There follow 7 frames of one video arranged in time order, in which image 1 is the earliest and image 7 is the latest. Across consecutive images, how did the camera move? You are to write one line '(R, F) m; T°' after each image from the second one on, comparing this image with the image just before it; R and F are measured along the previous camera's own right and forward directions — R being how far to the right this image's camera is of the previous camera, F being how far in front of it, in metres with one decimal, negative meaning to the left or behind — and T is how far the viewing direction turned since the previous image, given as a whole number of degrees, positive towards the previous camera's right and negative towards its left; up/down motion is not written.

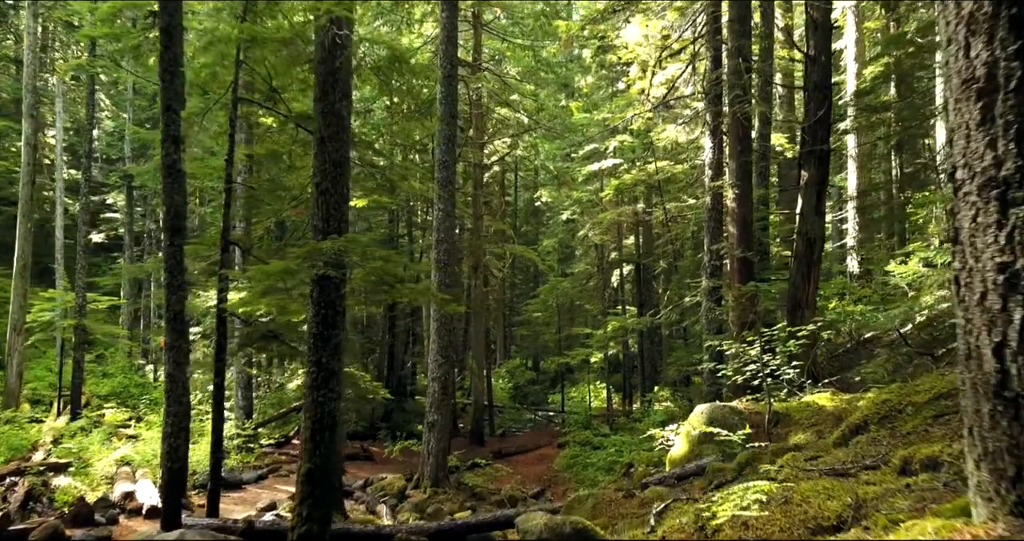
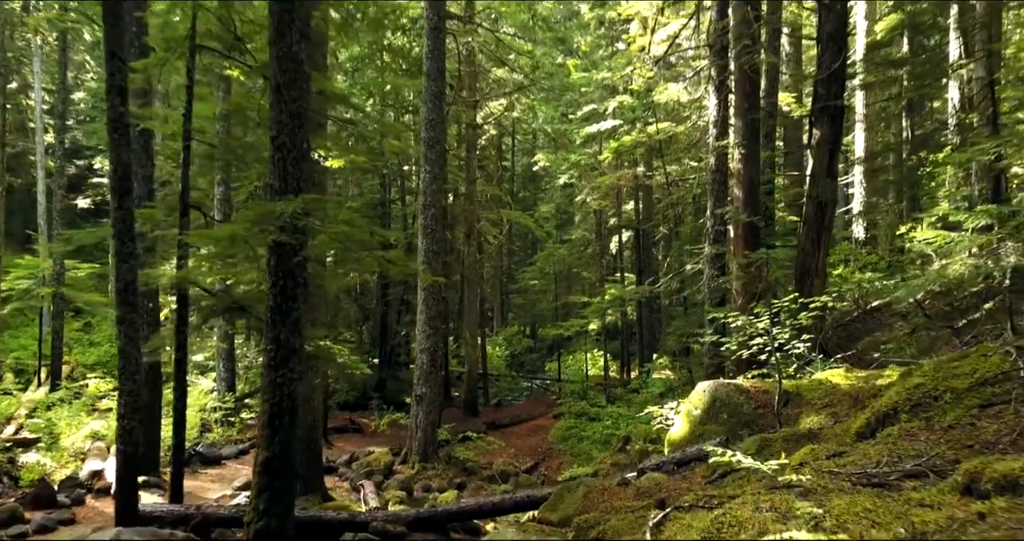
(+0.1, +0.7) m; 0°
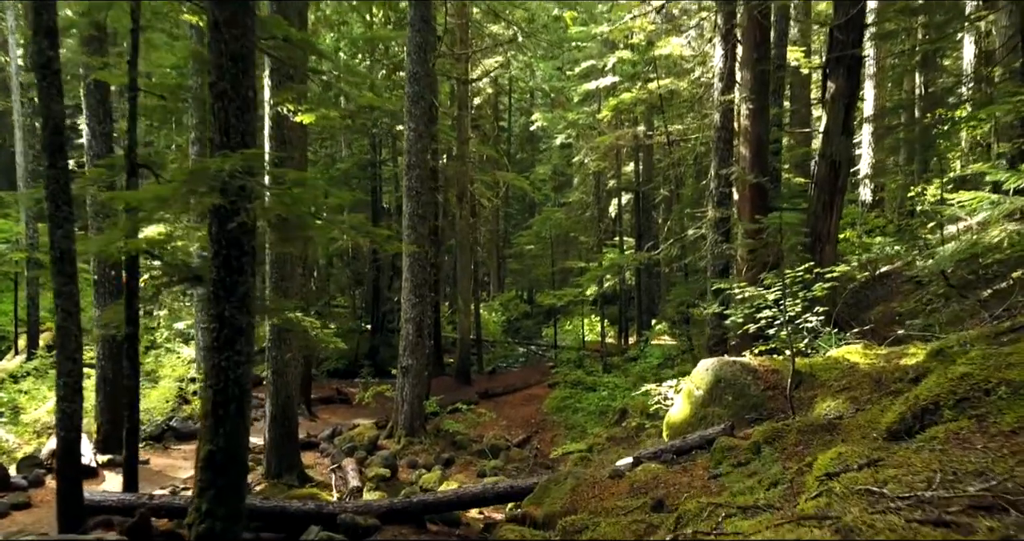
(+0.2, +0.7) m; 0°
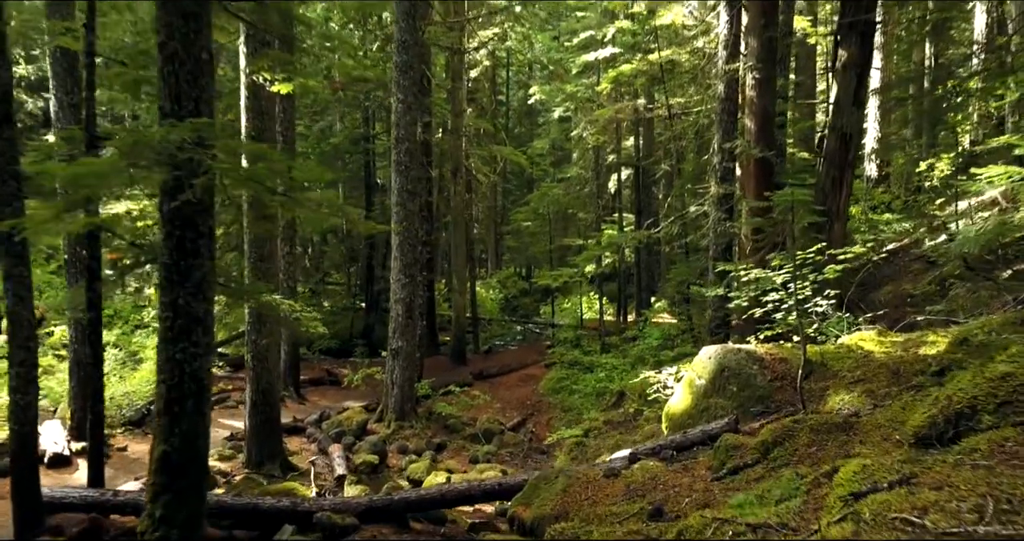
(+0.1, +0.5) m; 0°
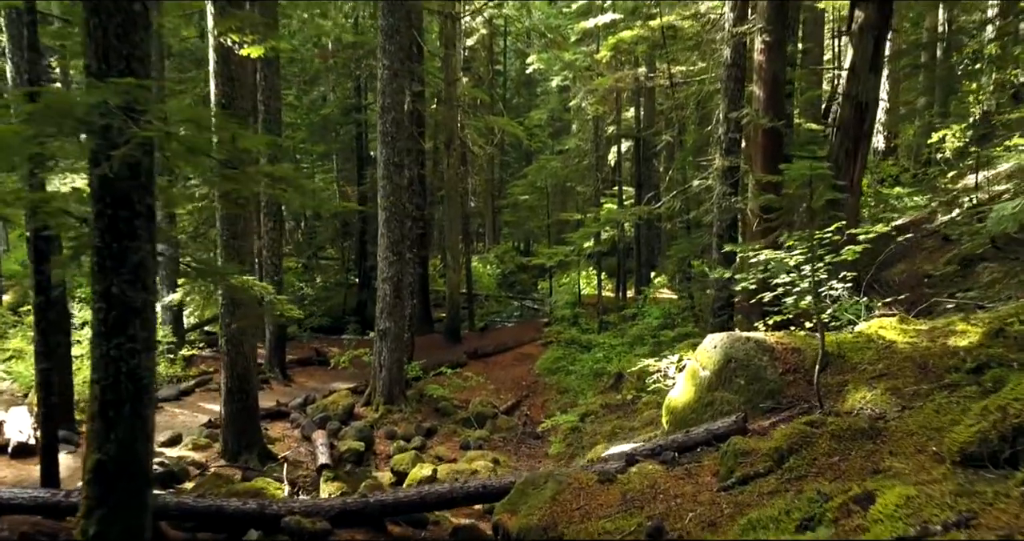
(+0.1, +0.6) m; 0°
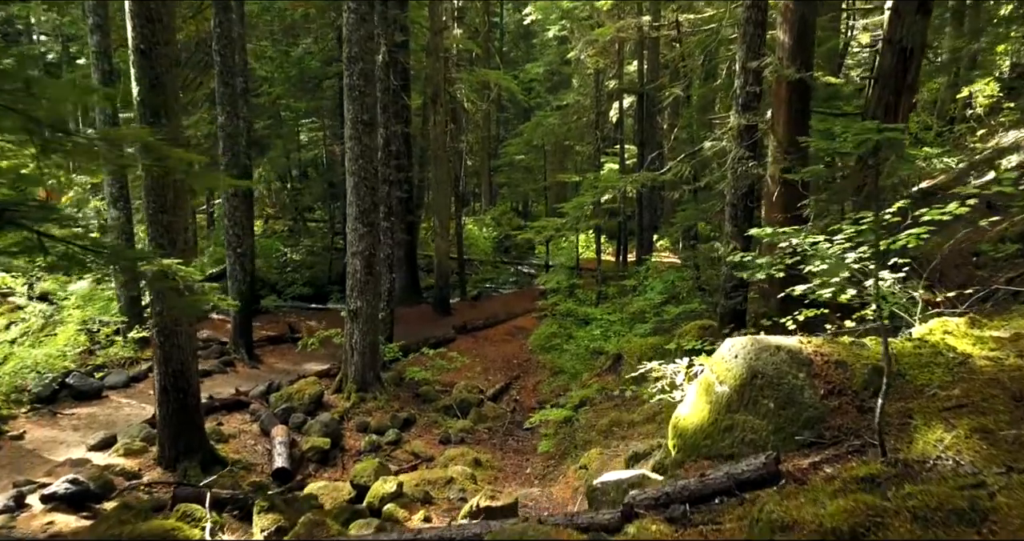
(+0.2, +1.2) m; 0°
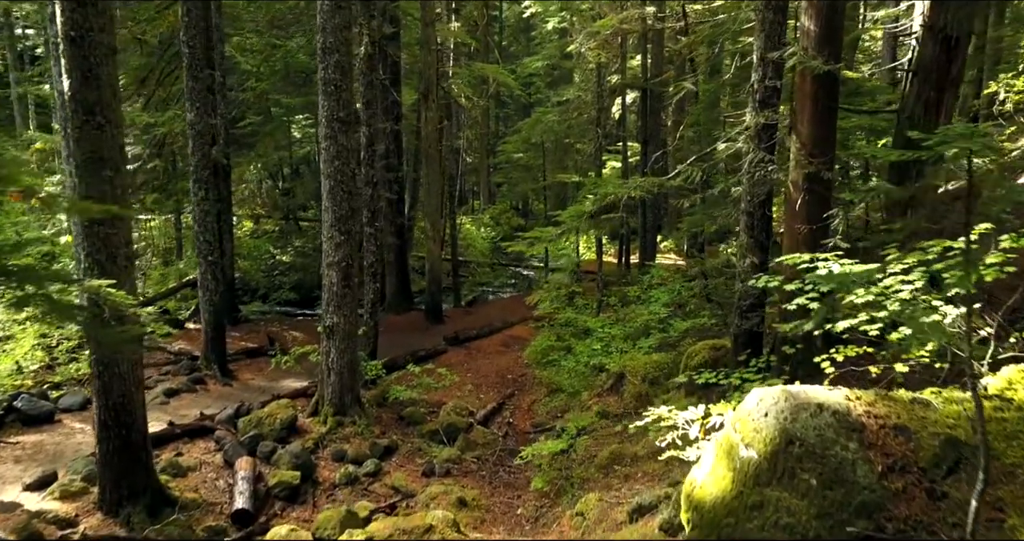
(+0.1, +0.9) m; 0°
